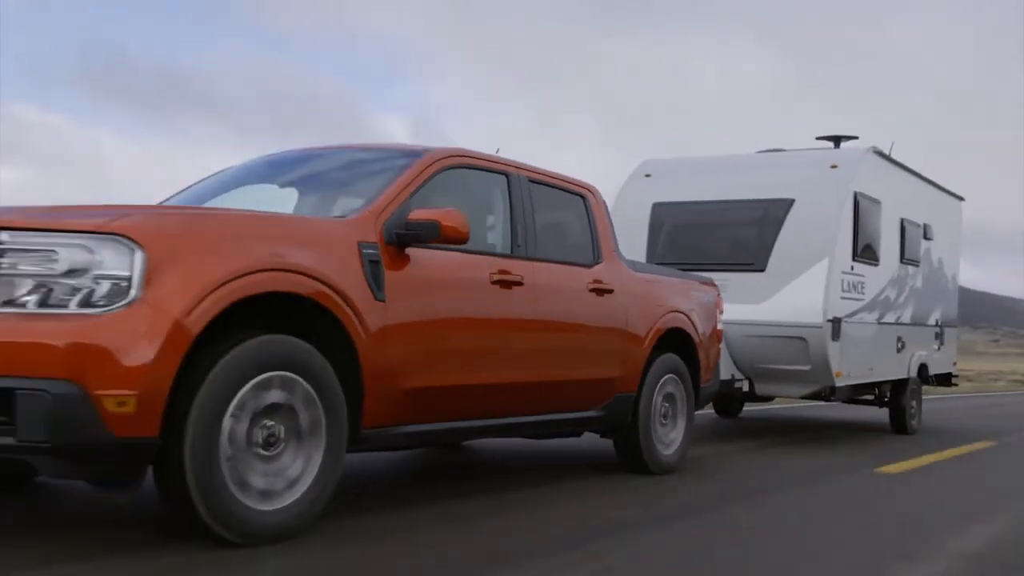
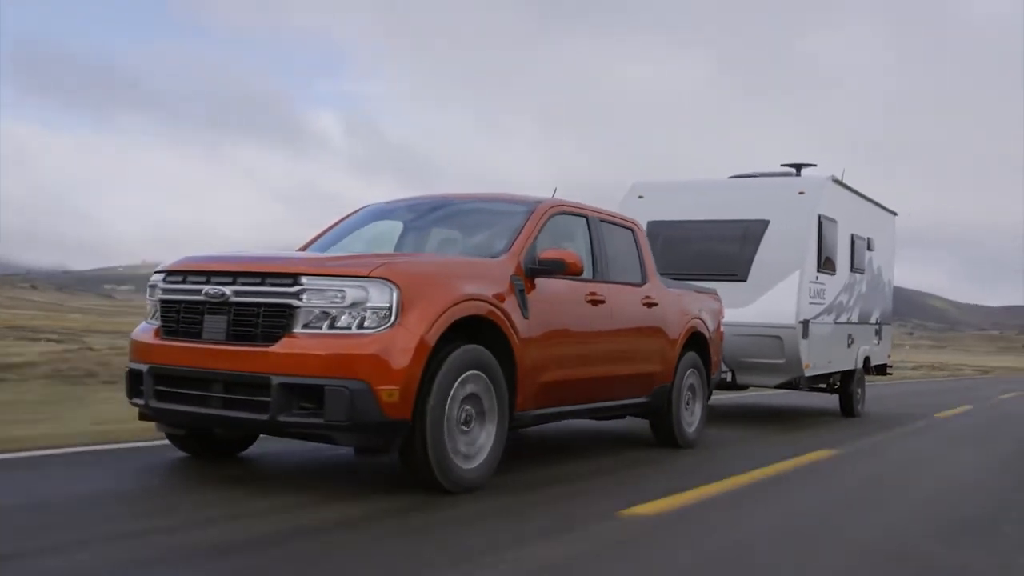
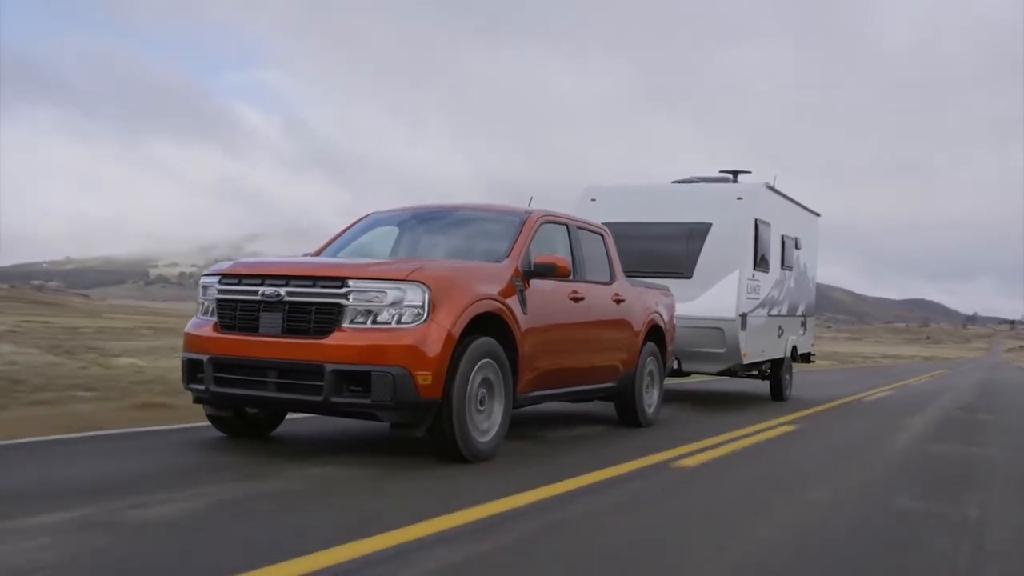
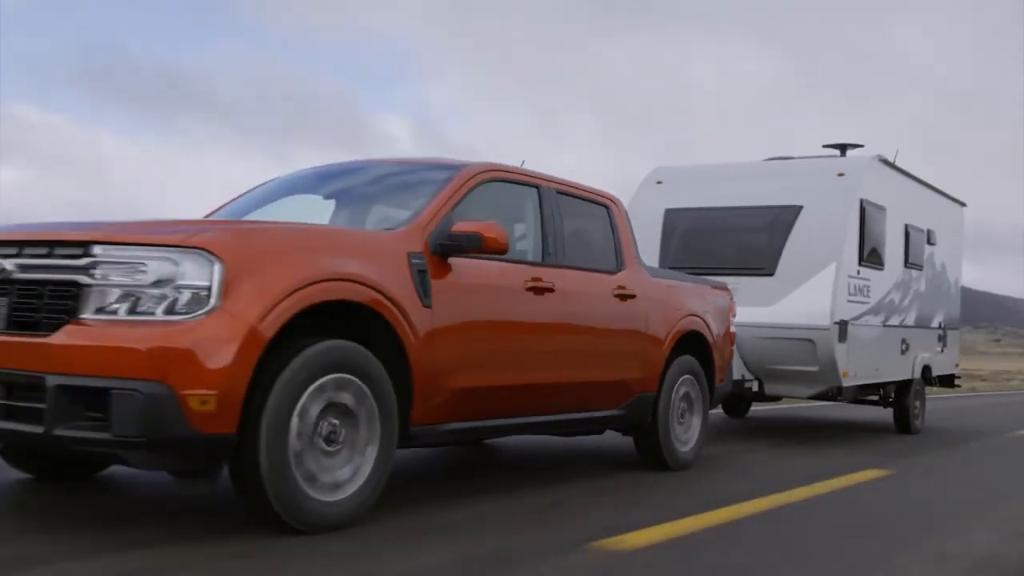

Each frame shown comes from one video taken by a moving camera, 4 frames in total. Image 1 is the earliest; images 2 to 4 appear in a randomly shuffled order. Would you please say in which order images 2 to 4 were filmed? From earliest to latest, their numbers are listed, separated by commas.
4, 2, 3
